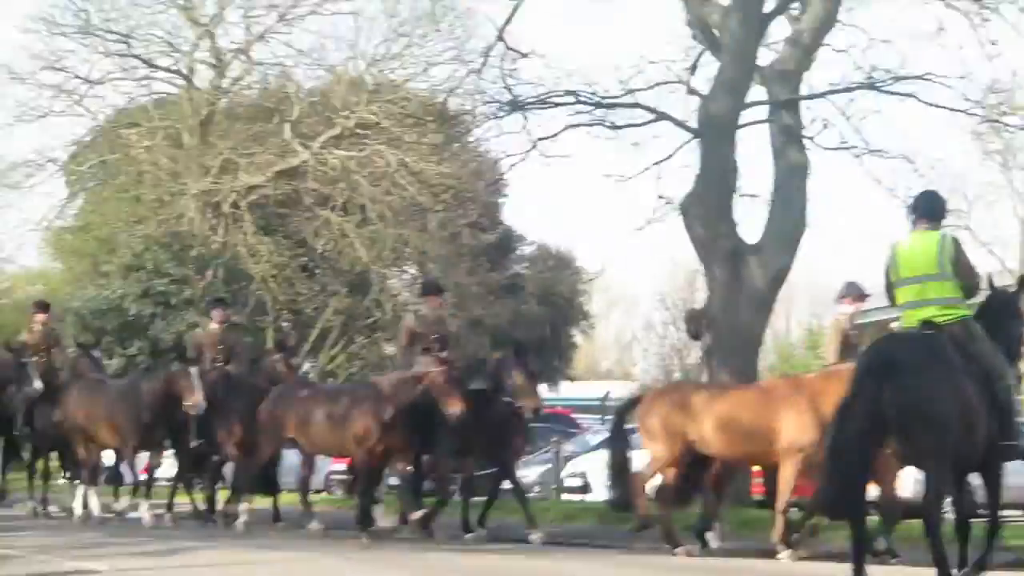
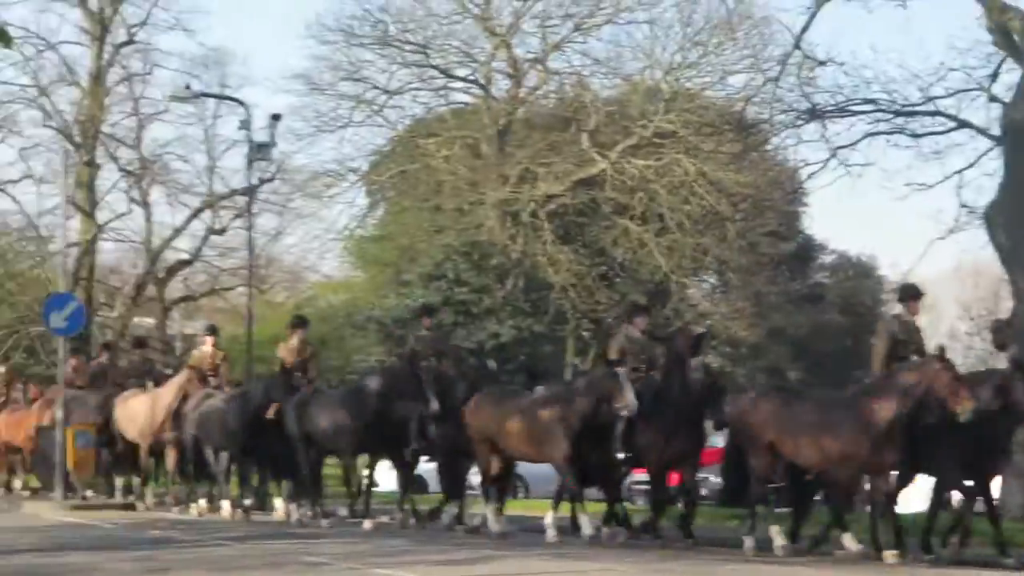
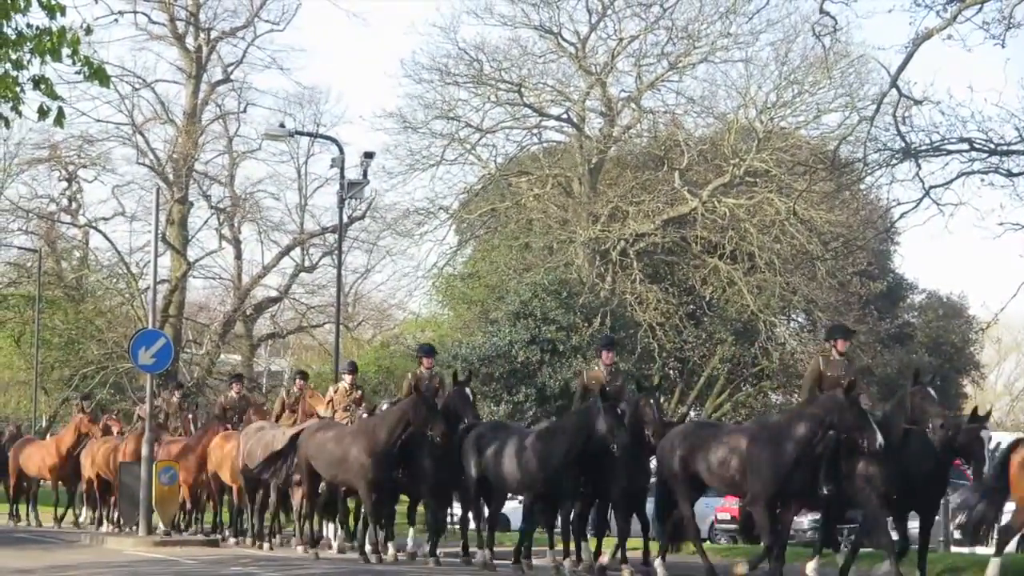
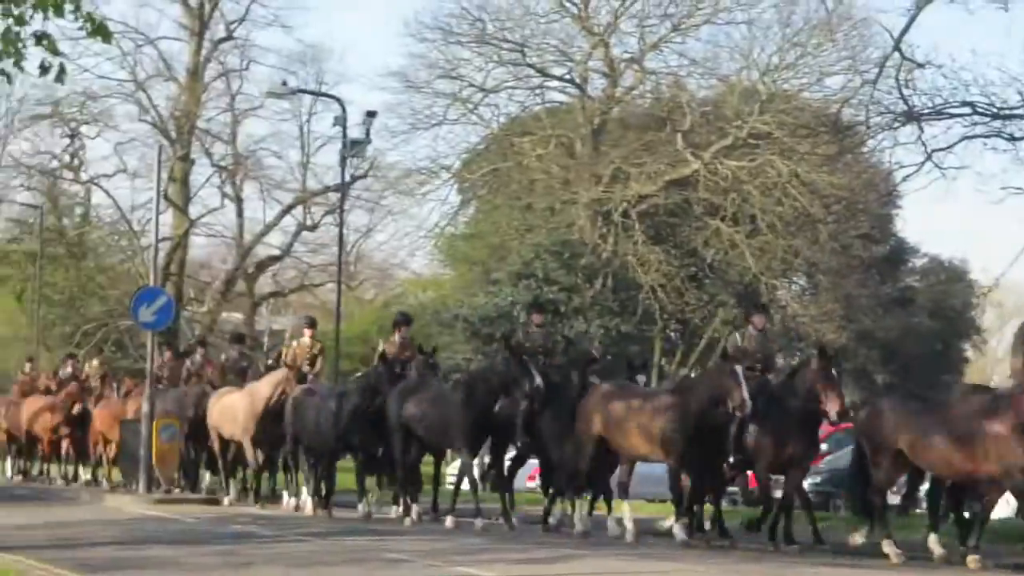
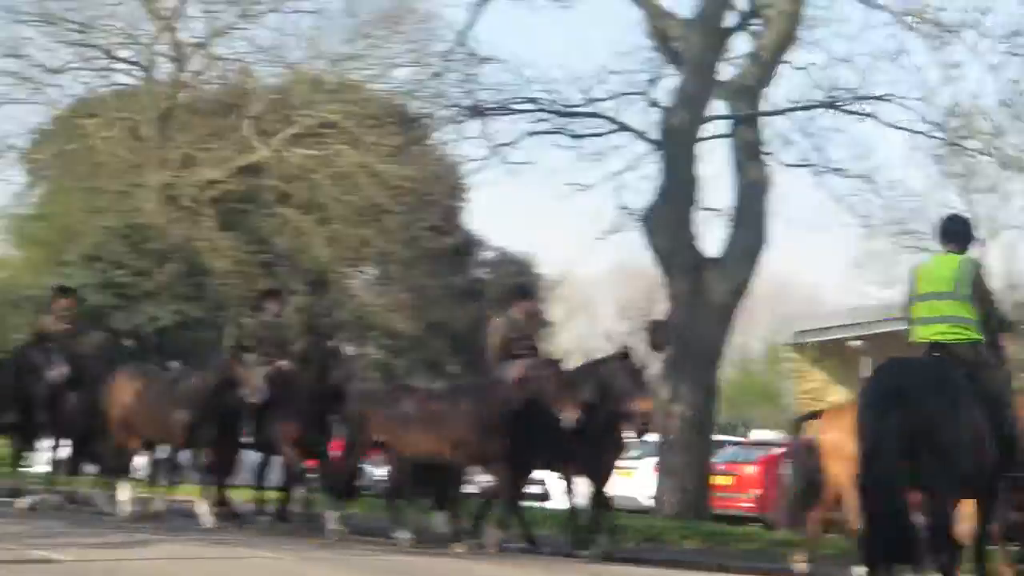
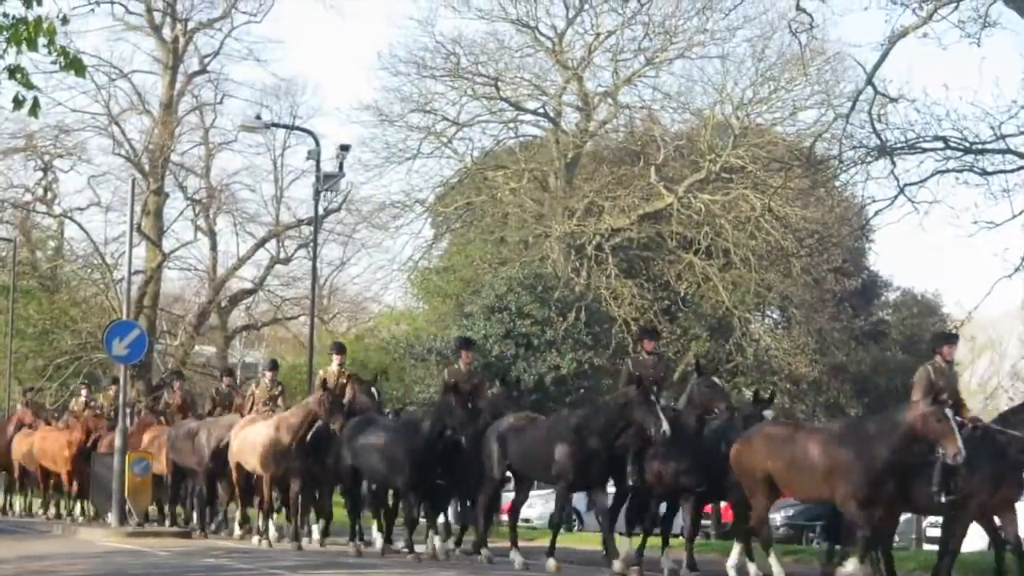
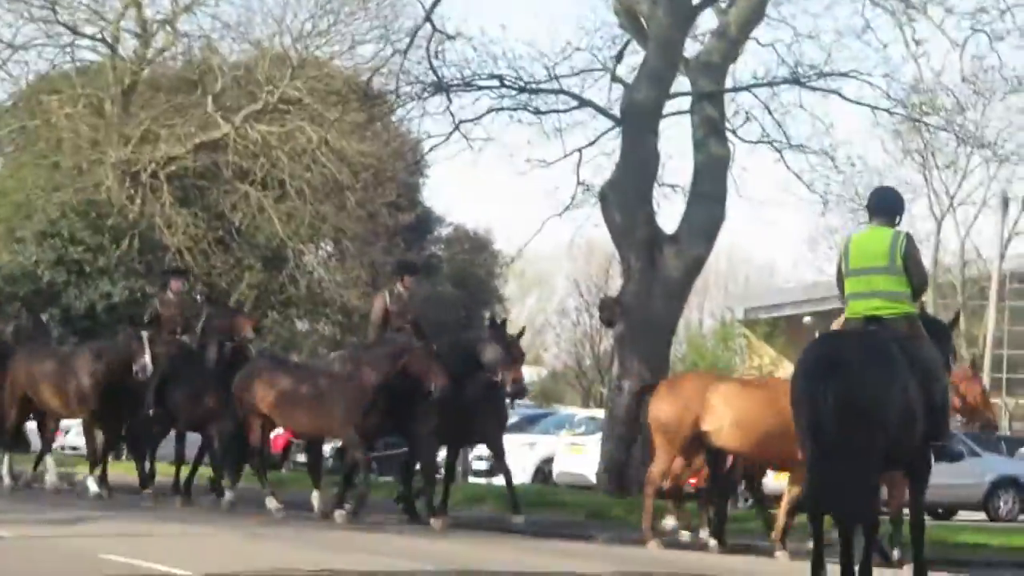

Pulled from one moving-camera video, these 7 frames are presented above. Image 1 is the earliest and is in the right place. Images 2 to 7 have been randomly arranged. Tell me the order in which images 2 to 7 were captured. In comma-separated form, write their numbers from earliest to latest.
7, 5, 2, 4, 6, 3
